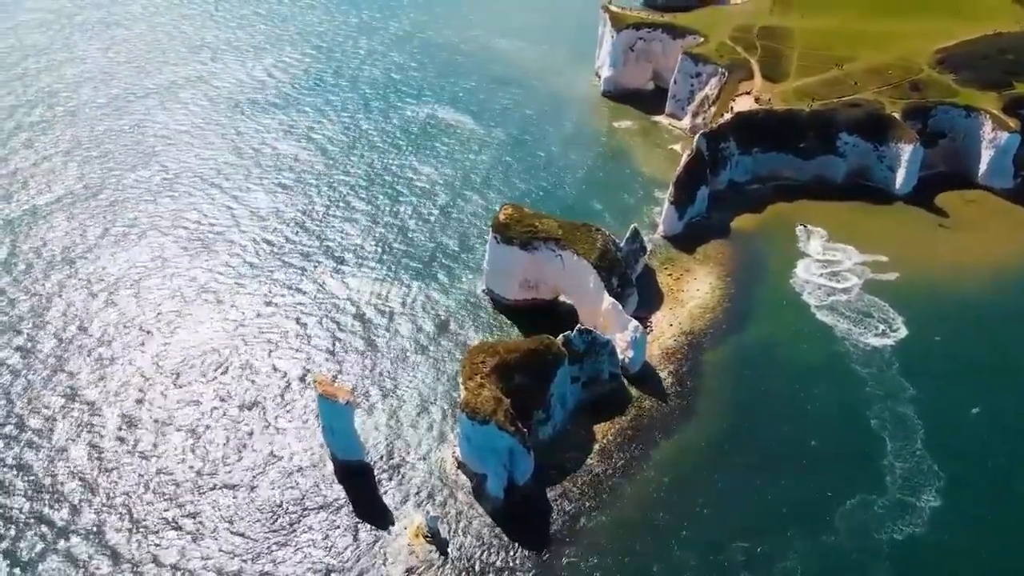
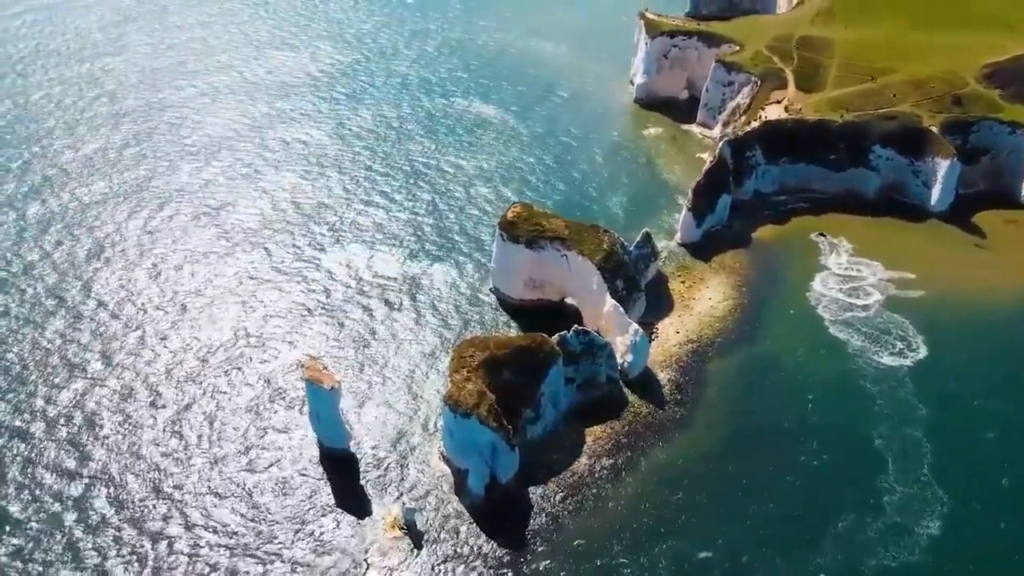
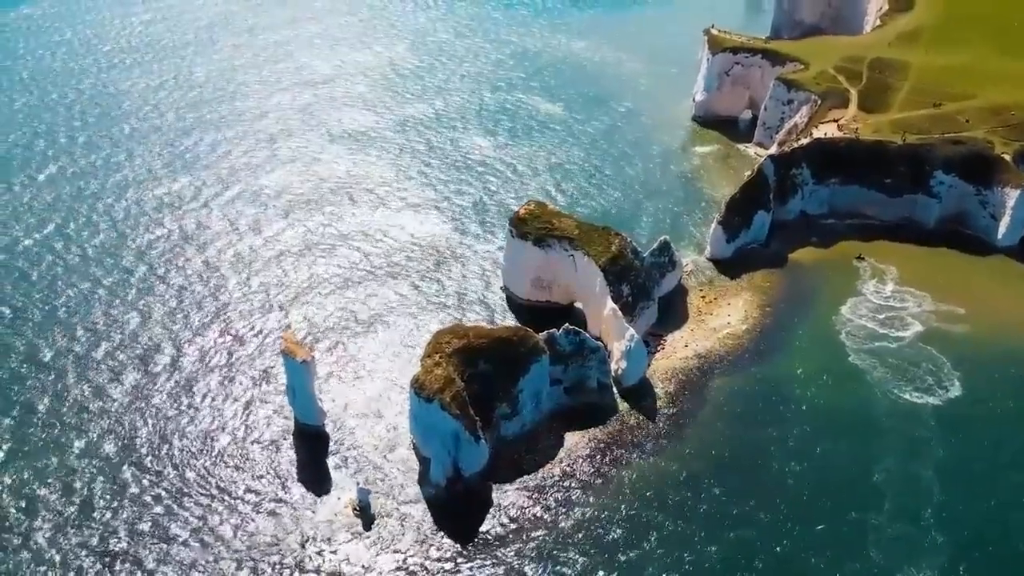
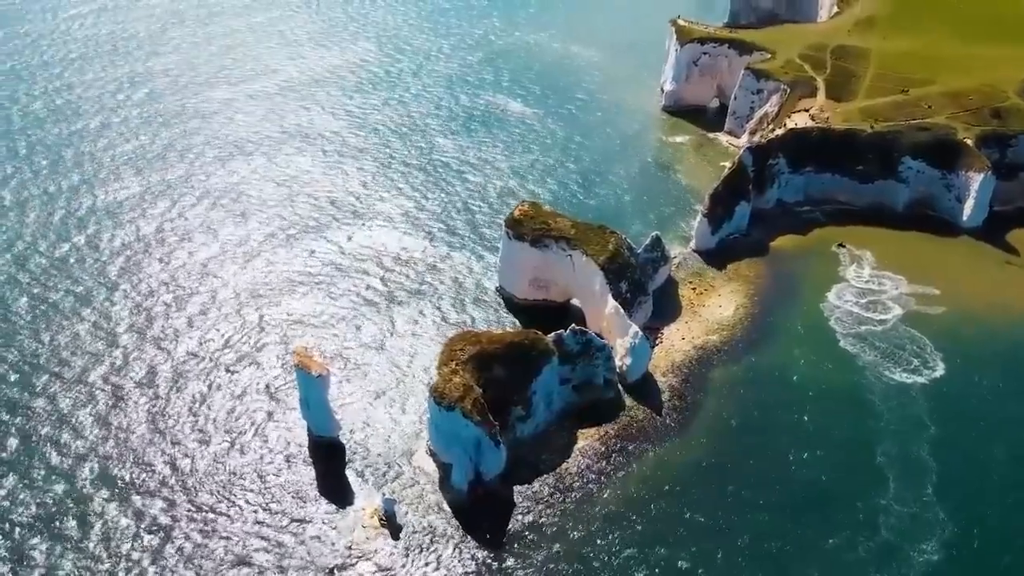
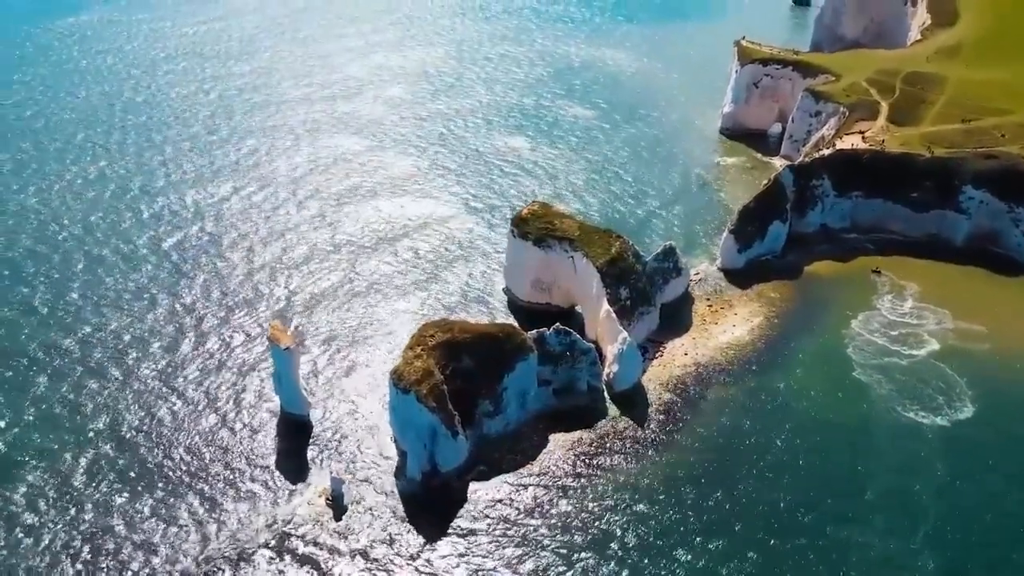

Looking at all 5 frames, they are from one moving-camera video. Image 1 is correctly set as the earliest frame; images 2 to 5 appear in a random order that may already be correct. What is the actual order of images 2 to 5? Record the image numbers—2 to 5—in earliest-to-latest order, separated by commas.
2, 4, 3, 5
